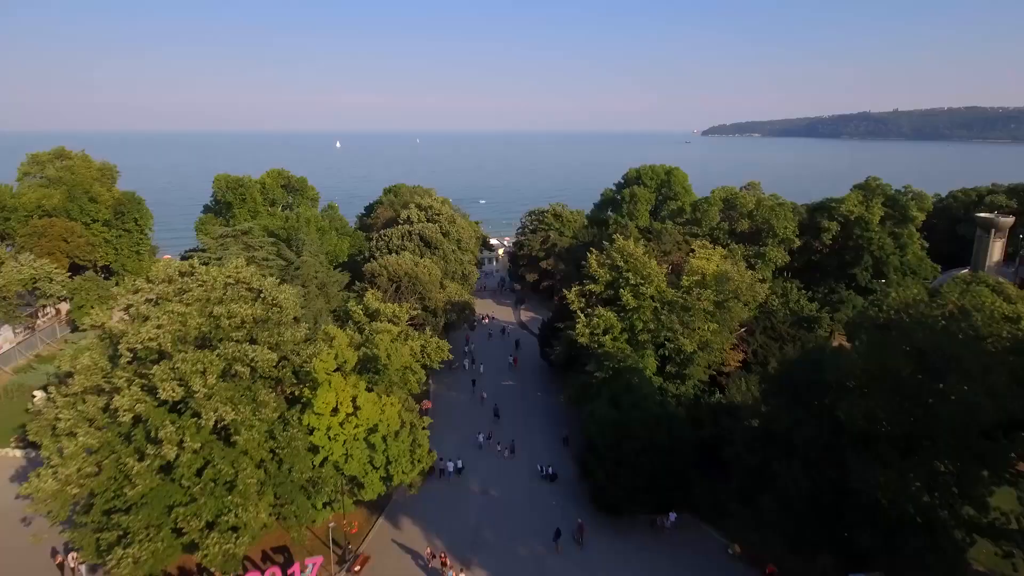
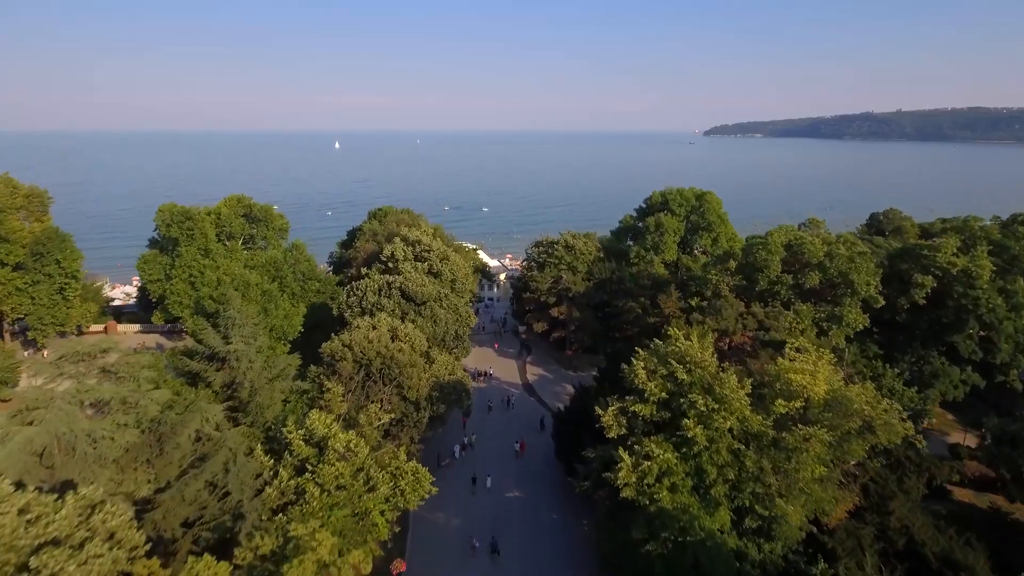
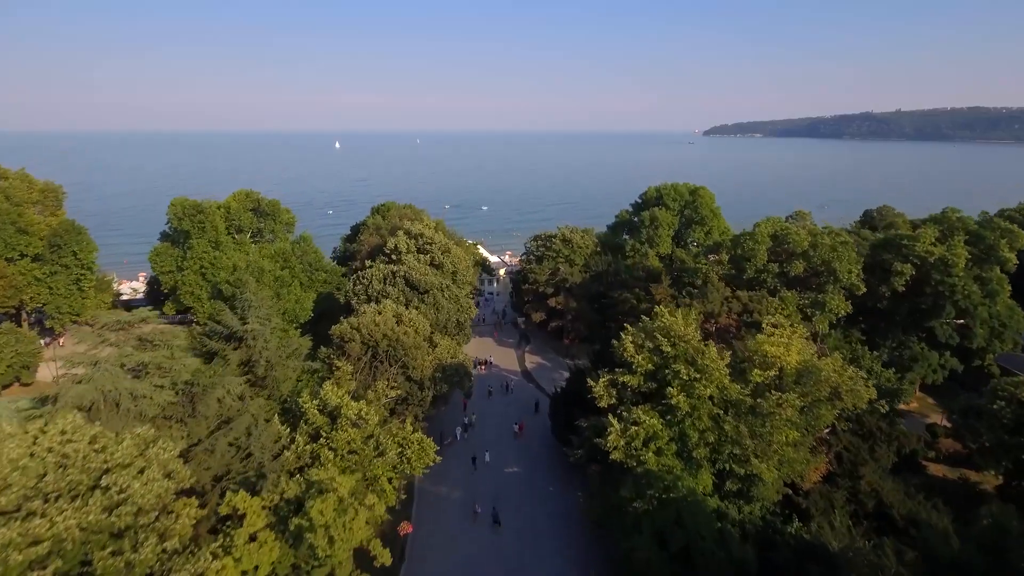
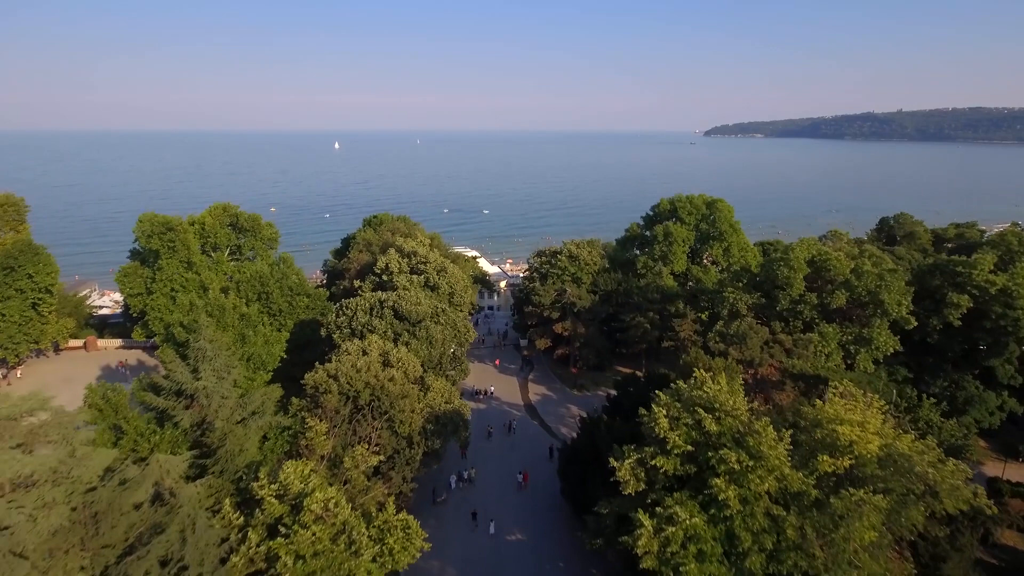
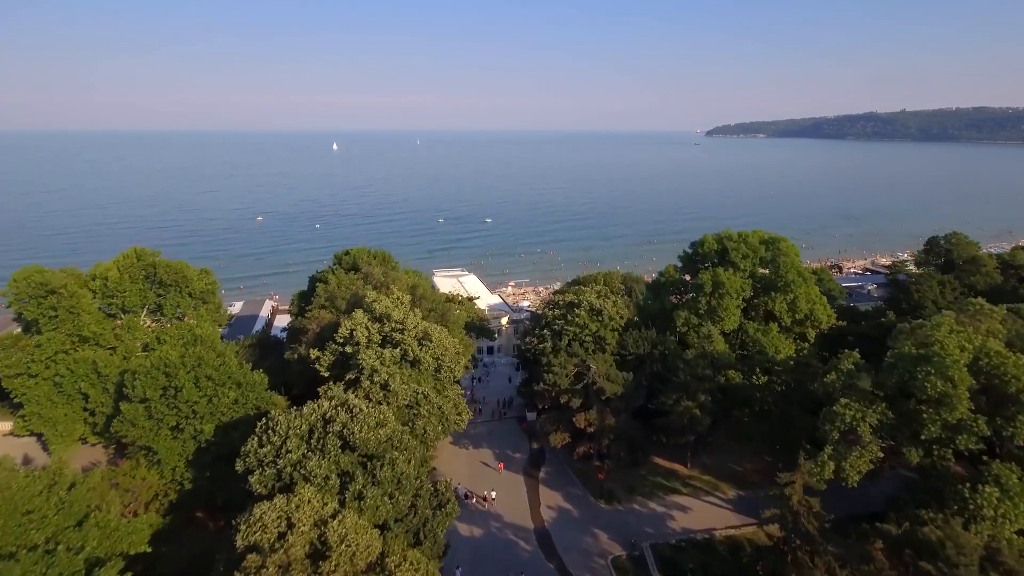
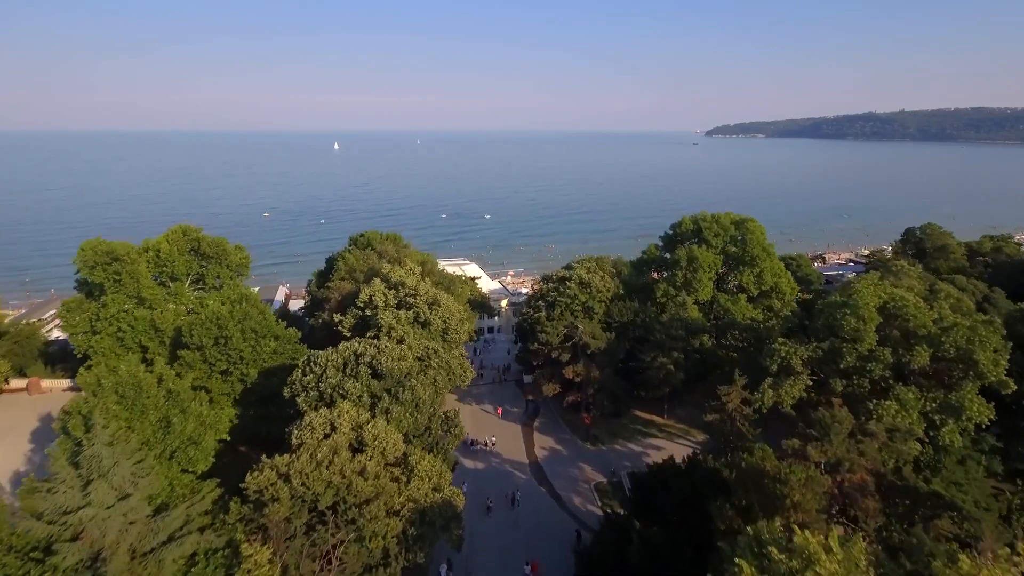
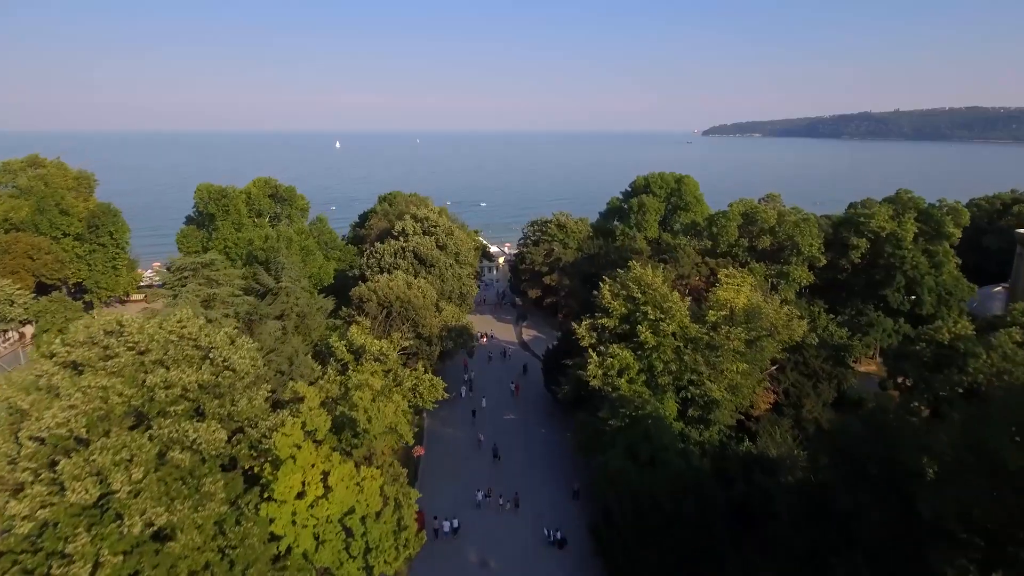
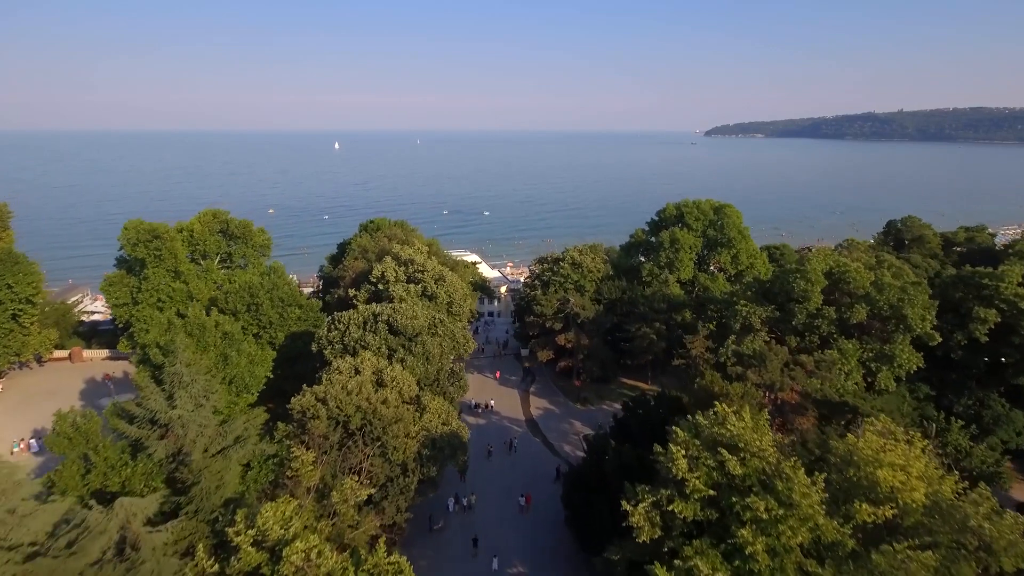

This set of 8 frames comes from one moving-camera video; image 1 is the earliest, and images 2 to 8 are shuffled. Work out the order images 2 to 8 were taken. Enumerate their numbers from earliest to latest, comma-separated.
7, 3, 2, 4, 8, 6, 5
